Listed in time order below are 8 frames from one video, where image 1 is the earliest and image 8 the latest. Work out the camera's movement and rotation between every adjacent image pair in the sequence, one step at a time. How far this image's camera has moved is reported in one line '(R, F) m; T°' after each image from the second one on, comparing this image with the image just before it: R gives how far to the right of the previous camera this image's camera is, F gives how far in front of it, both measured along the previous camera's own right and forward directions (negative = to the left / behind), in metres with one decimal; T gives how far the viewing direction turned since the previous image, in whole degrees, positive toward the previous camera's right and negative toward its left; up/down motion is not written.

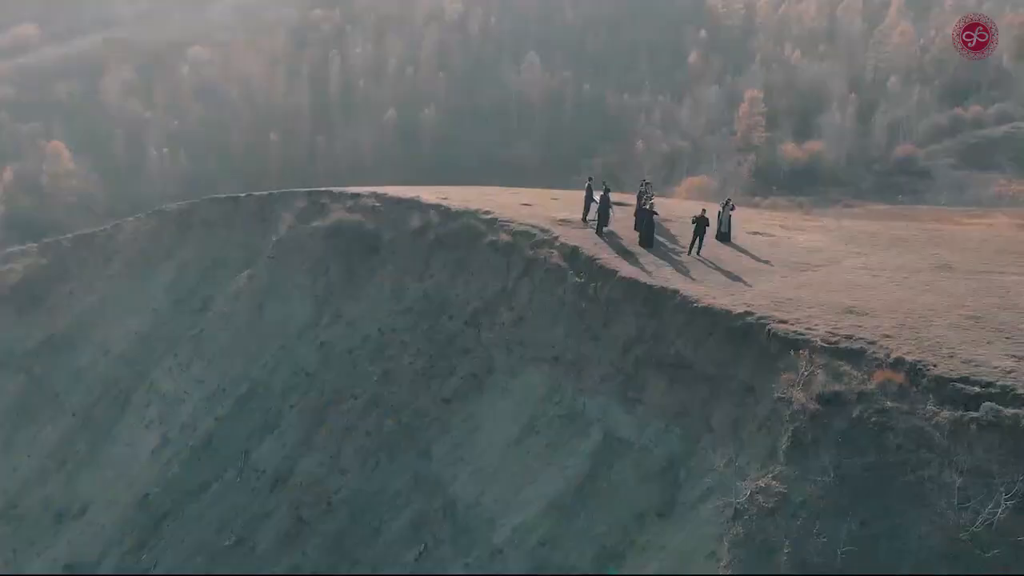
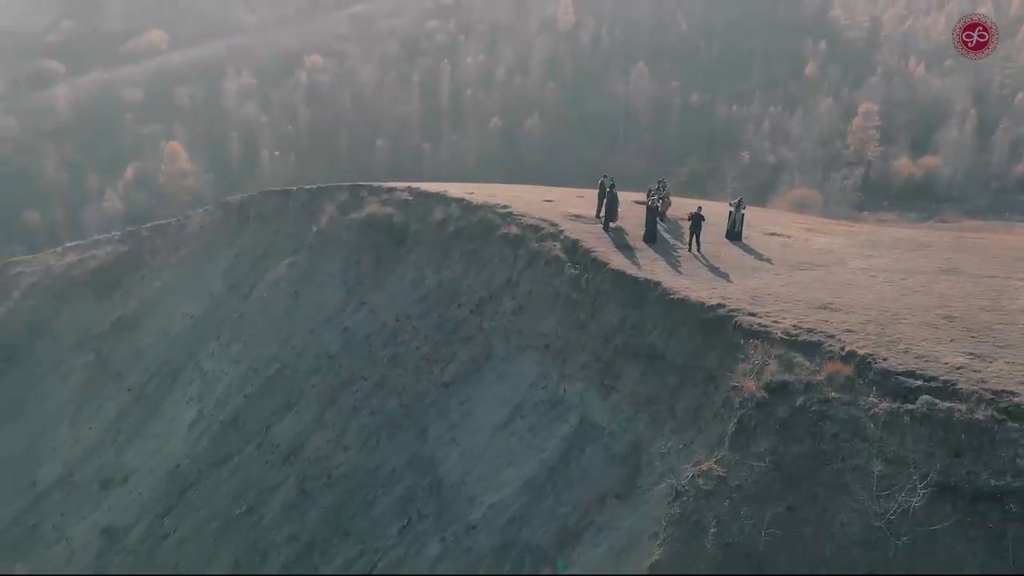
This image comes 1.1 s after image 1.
(+2.0, -0.5) m; -6°
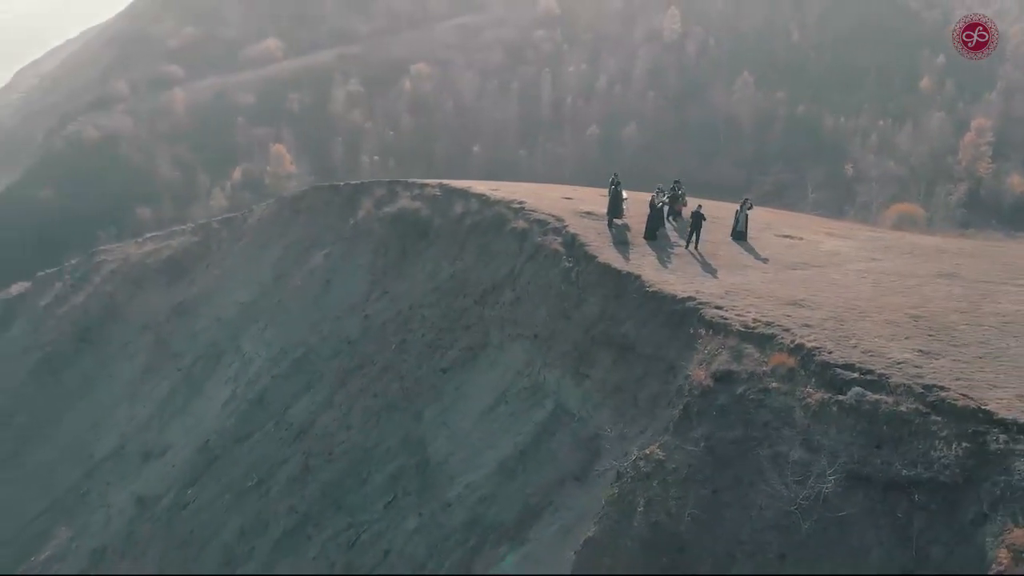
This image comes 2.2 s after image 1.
(+2.0, -0.5) m; -6°
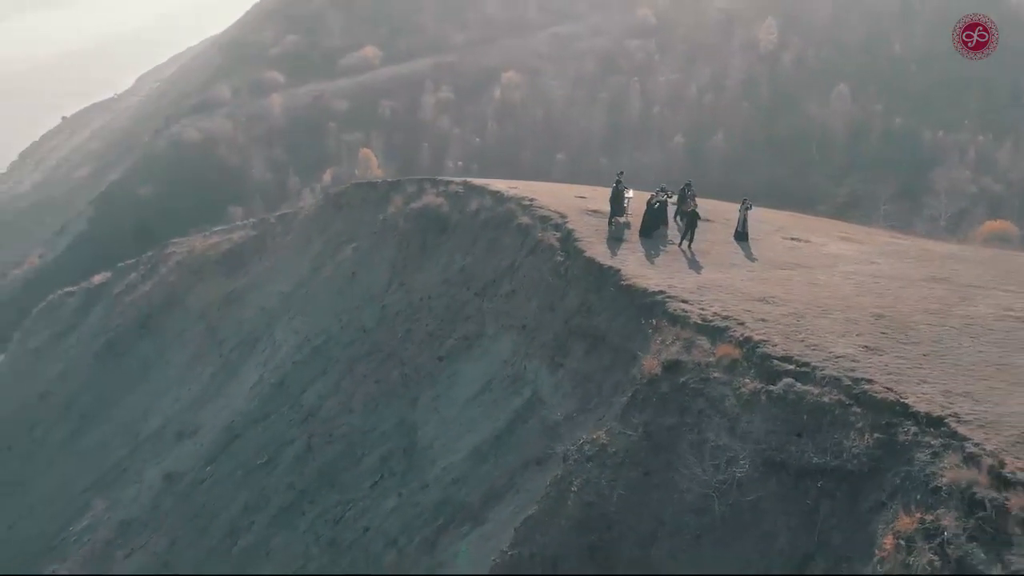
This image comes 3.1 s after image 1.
(+1.9, -0.4) m; -5°
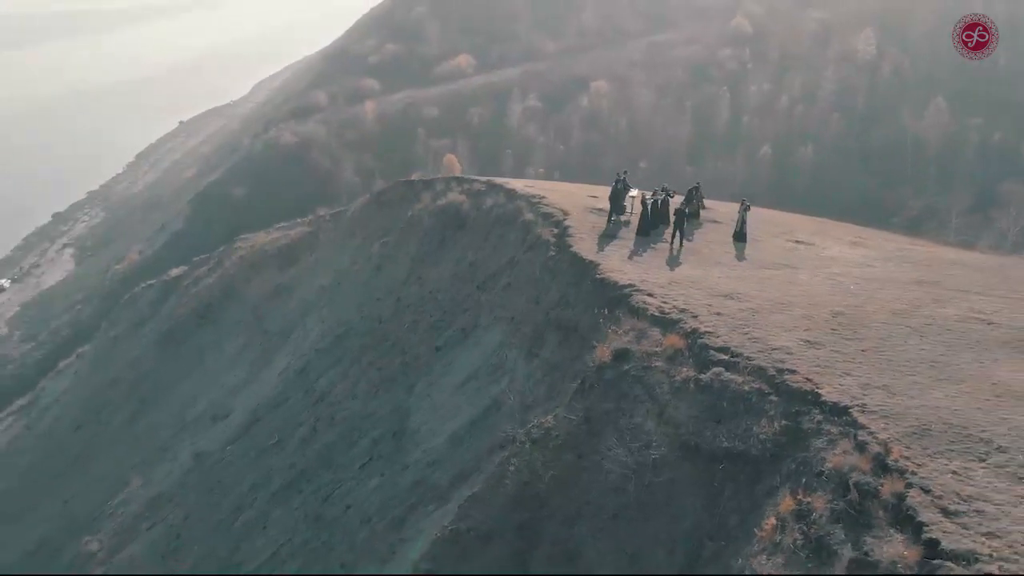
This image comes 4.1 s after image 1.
(+1.9, -0.5) m; -5°
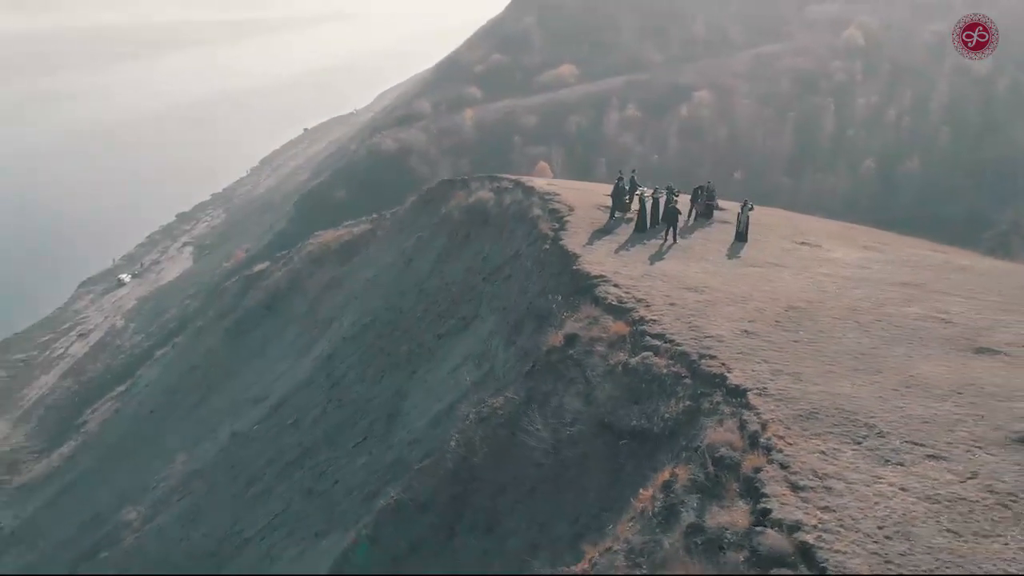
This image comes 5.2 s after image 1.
(+2.2, -0.5) m; -6°
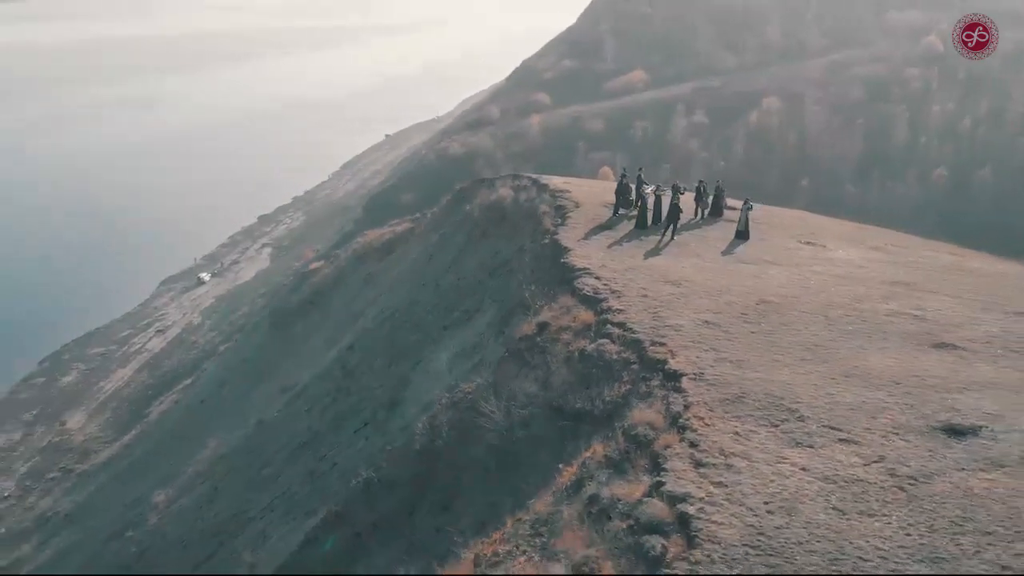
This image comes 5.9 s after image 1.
(+1.5, -0.4) m; -4°
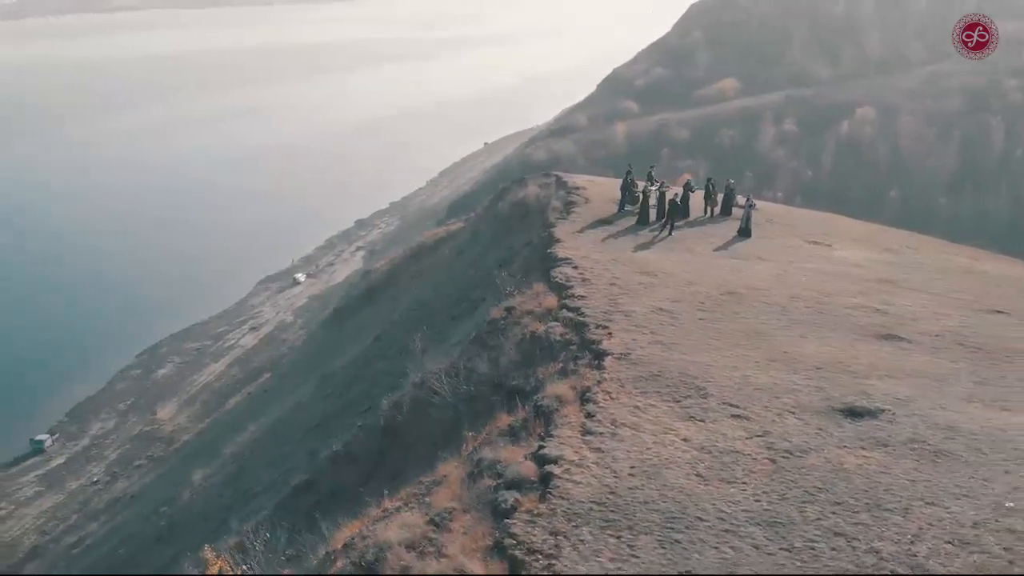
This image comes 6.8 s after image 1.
(+1.9, -0.5) m; -5°
